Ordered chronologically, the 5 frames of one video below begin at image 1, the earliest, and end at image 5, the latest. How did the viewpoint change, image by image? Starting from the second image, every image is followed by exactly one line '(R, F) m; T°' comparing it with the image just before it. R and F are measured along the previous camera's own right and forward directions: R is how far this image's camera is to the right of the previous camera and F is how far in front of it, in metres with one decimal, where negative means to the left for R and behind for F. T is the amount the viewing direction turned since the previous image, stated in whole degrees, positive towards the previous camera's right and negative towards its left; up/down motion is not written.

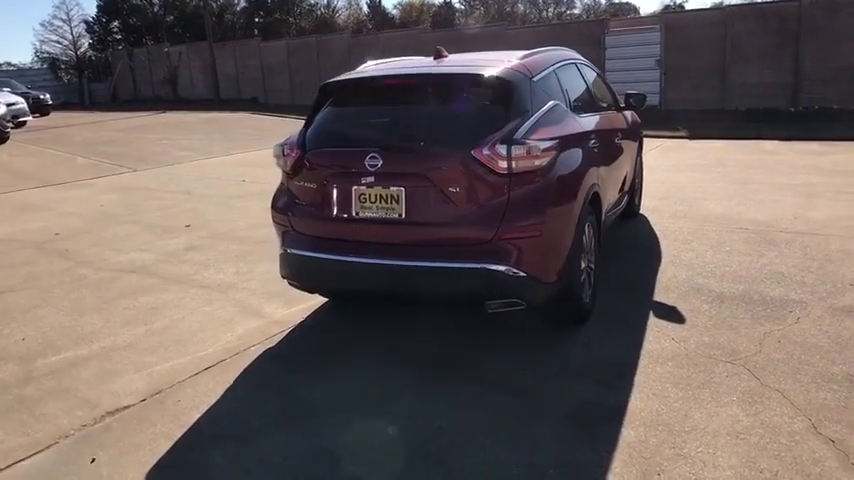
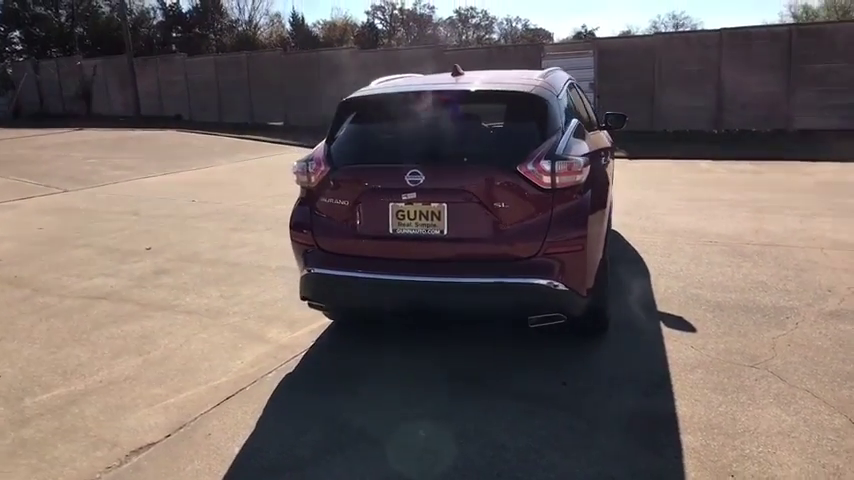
(-0.7, +0.1) m; +8°
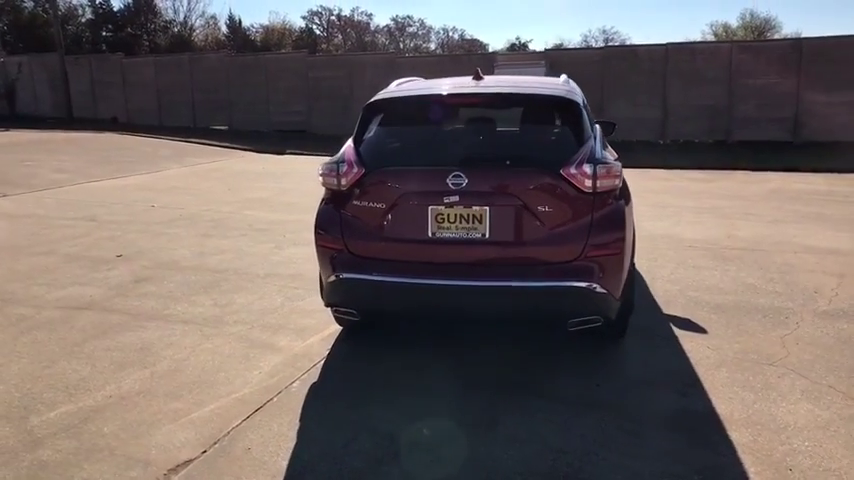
(-0.6, +0.1) m; +6°
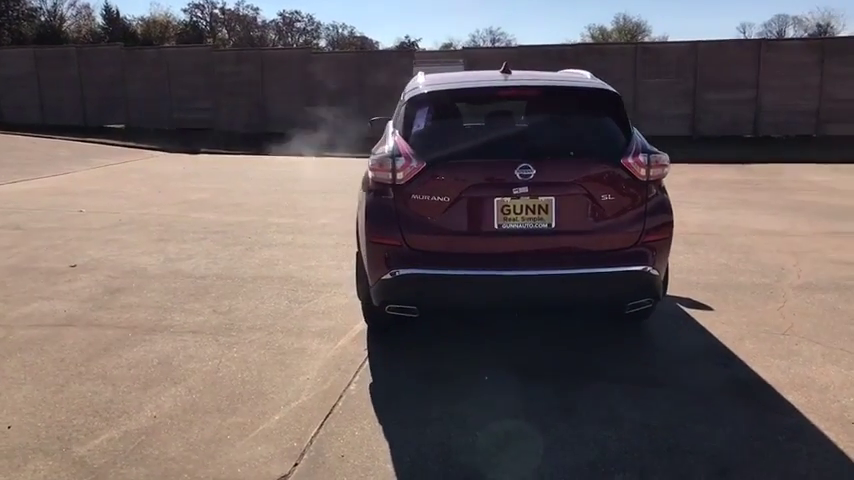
(-1.1, +0.1) m; +10°
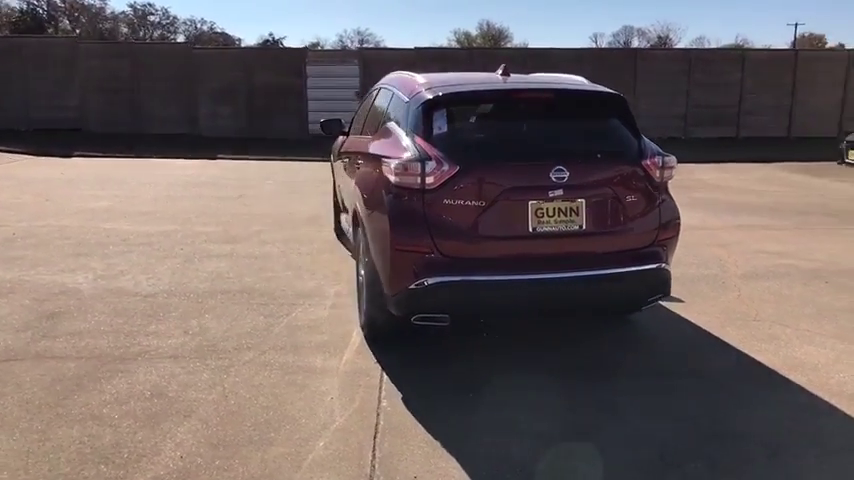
(-1.0, +0.2) m; +12°
